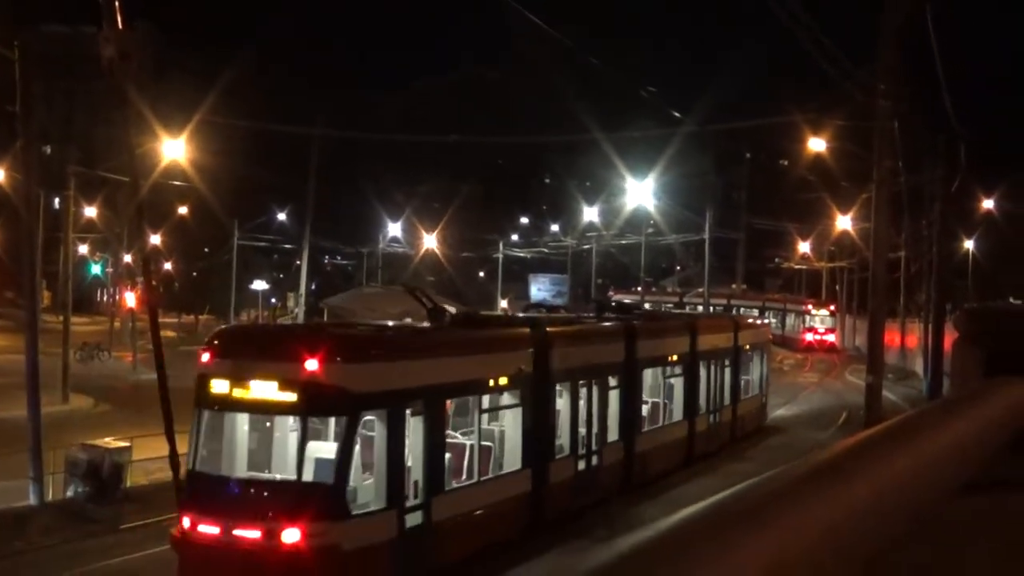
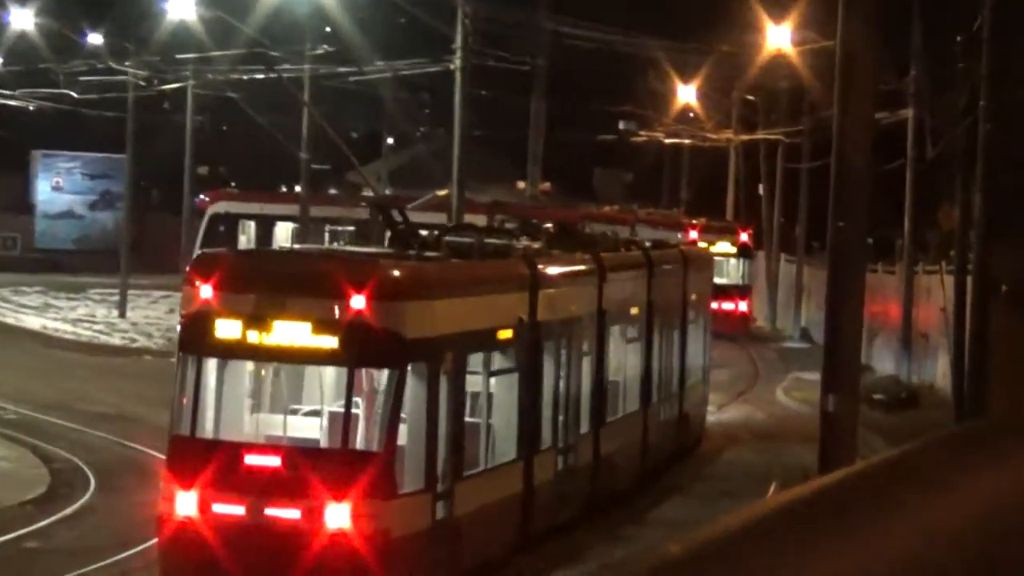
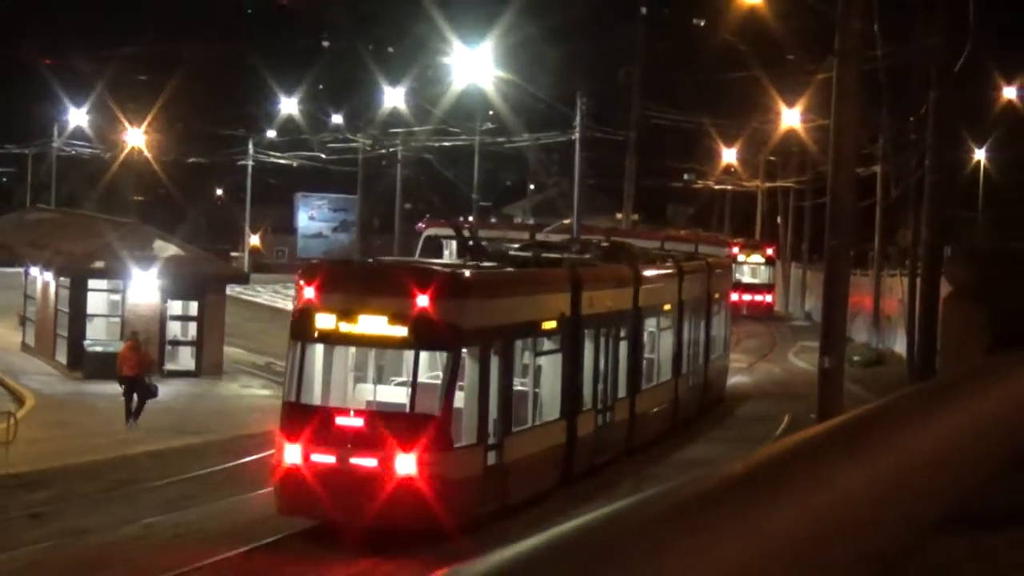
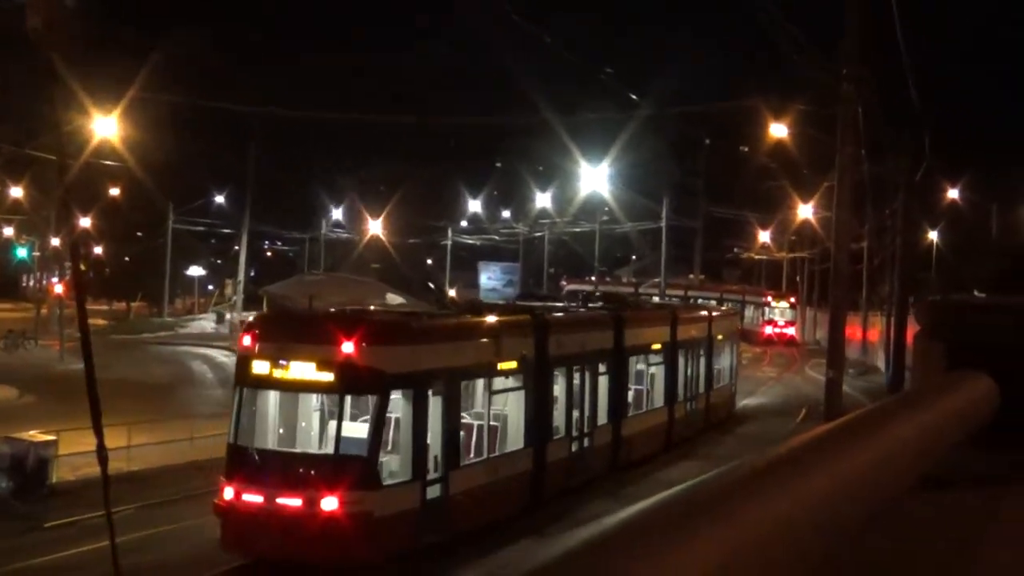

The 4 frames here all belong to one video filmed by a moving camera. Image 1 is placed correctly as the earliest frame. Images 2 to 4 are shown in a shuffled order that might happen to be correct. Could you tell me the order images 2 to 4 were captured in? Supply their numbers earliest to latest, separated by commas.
4, 3, 2
